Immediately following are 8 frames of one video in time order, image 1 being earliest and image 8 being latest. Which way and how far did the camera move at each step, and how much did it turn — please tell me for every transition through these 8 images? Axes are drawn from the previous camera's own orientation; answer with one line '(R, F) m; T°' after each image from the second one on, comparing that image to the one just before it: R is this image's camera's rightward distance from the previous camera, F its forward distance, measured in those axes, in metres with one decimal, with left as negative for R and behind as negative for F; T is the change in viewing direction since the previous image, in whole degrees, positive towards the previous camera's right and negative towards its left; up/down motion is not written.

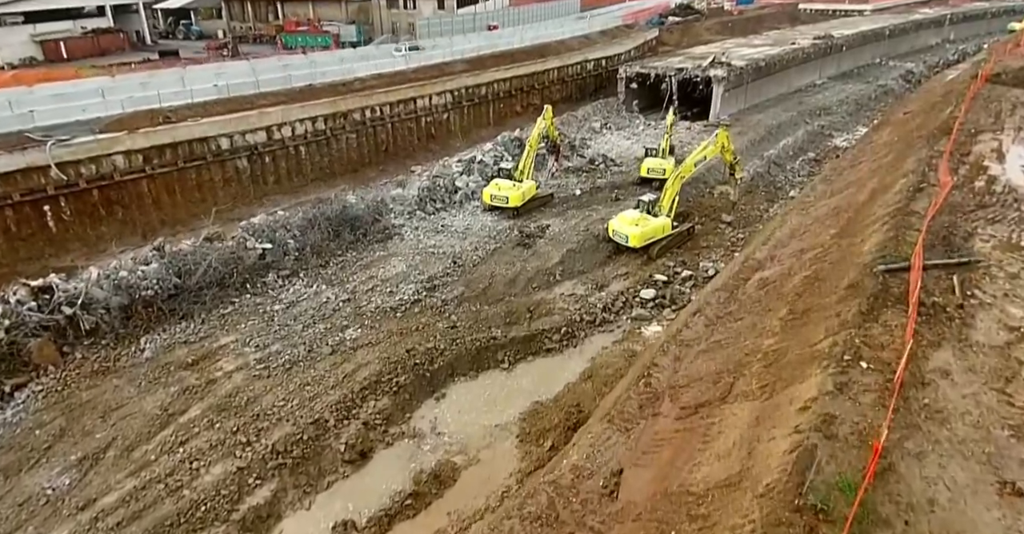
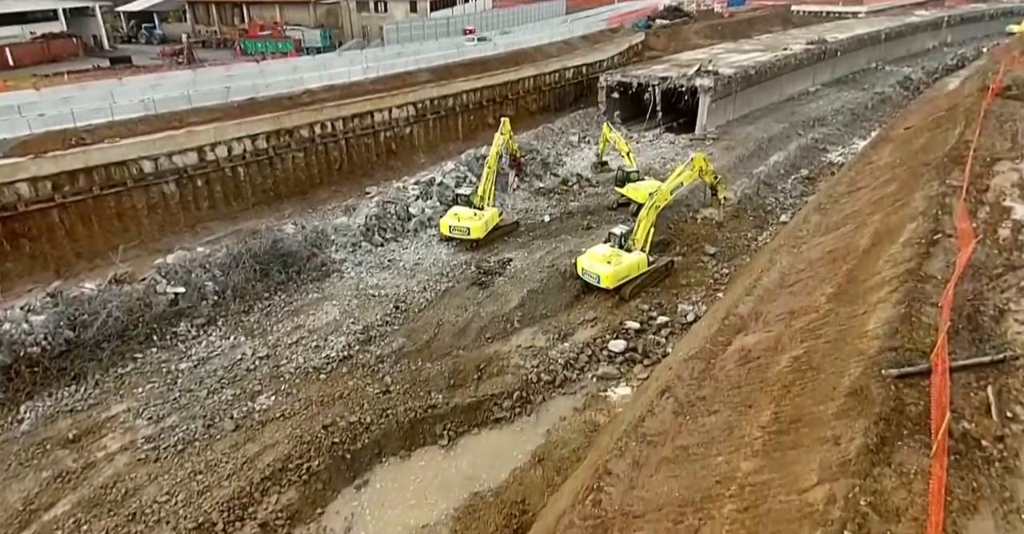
(+0.9, +1.9) m; 0°
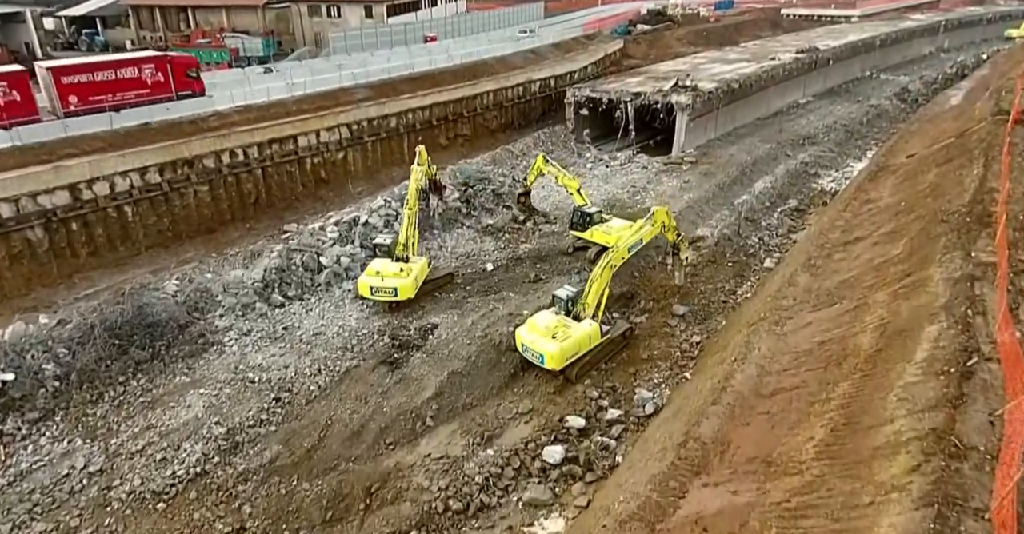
(+1.2, +2.6) m; 0°
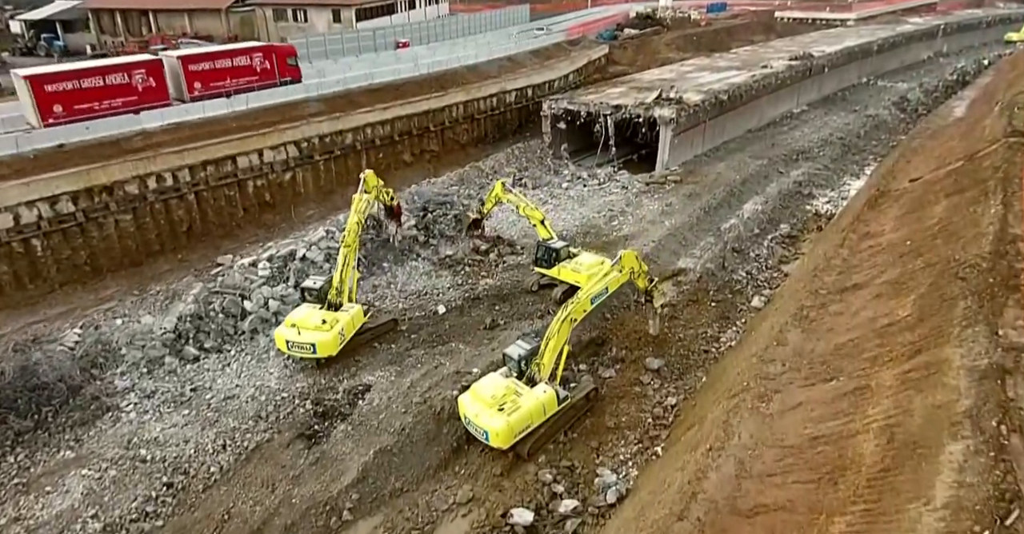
(+0.8, +1.7) m; 0°
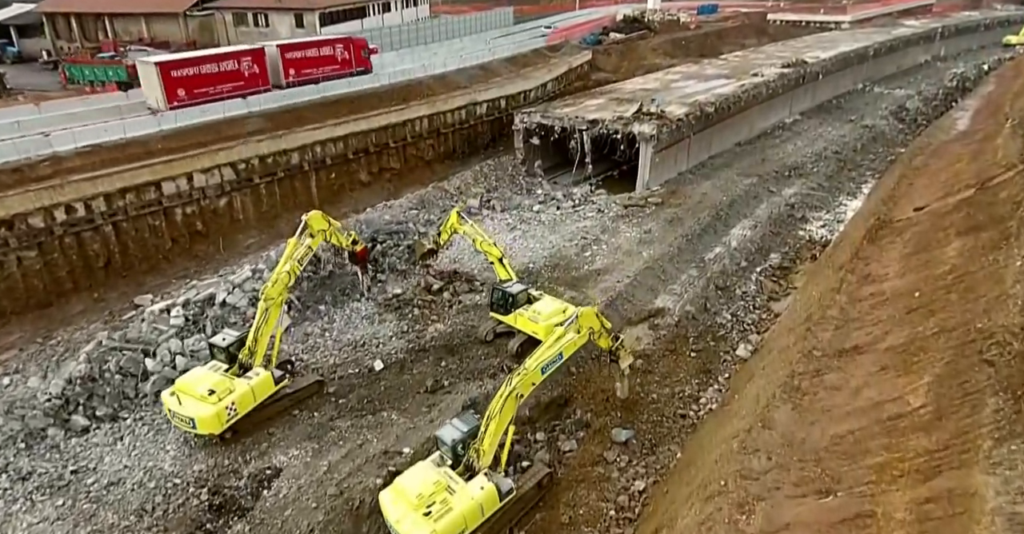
(+0.8, +1.7) m; 0°
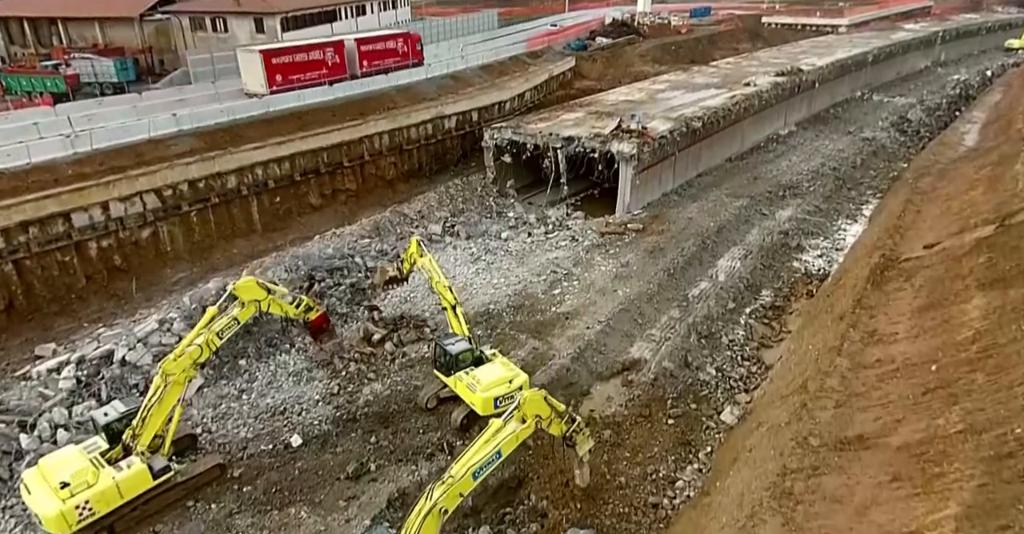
(+0.7, +1.7) m; 0°
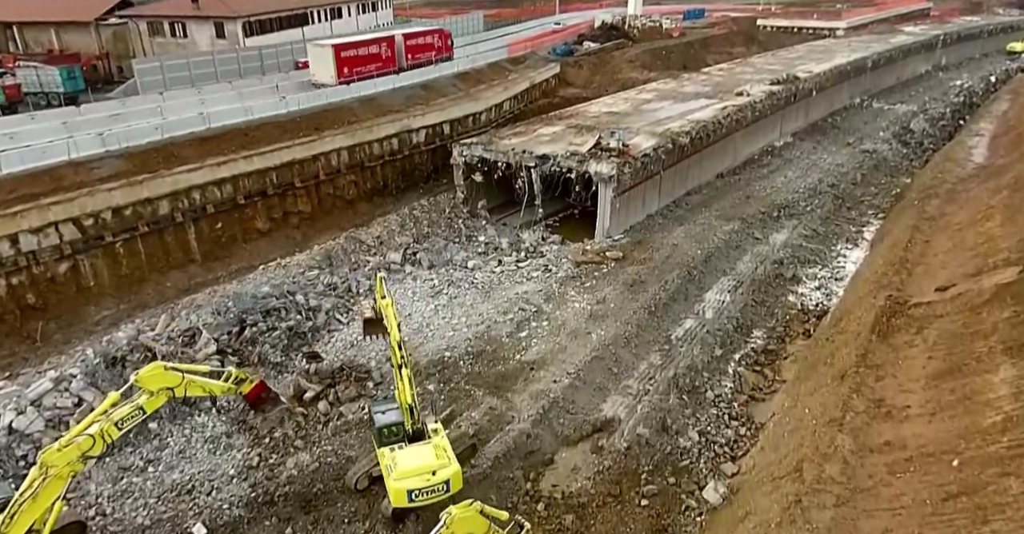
(+0.6, +1.5) m; 0°
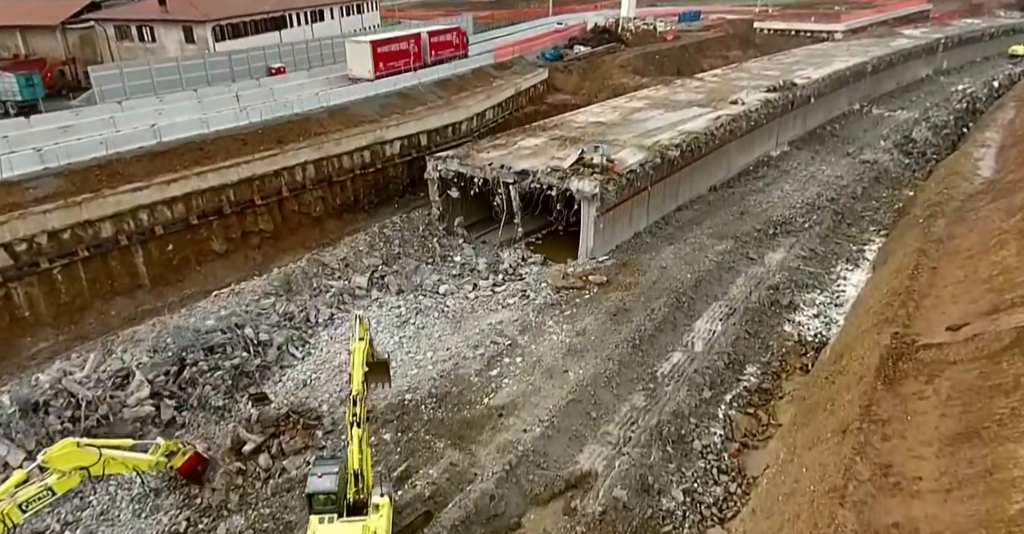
(+0.5, +1.0) m; 0°
